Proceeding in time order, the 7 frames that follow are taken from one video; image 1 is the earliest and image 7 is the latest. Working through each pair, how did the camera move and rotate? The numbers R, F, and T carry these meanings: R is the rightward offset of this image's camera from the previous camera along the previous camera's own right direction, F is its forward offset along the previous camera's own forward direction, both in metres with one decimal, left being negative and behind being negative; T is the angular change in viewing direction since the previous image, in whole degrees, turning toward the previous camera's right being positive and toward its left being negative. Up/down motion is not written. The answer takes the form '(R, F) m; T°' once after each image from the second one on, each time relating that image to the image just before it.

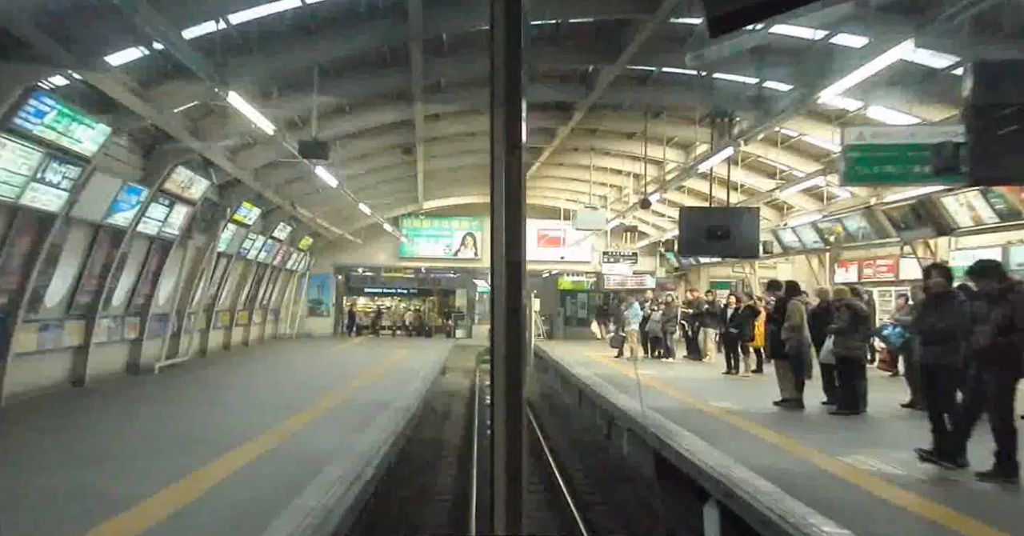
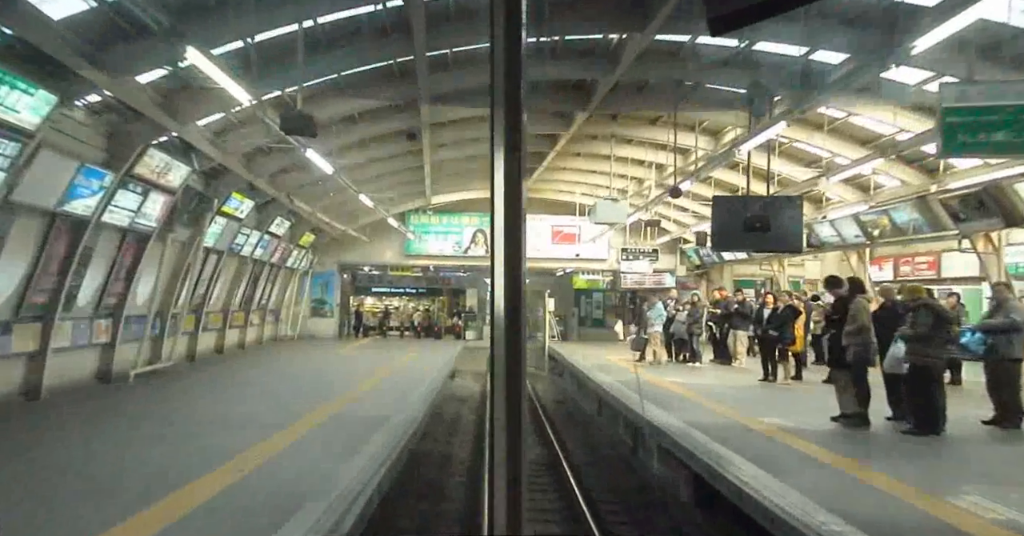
(-0.1, +1.1) m; -1°
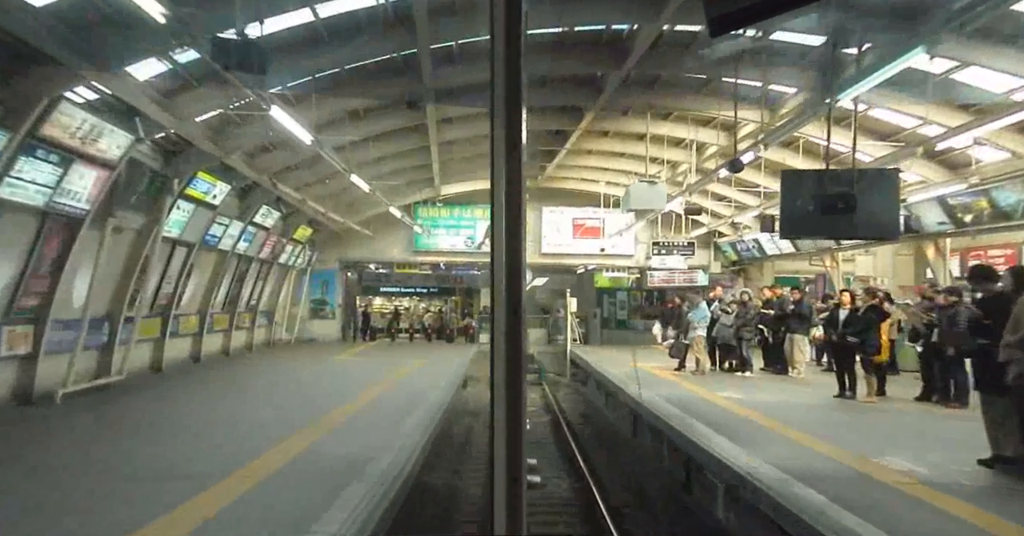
(-0.1, +1.9) m; -1°
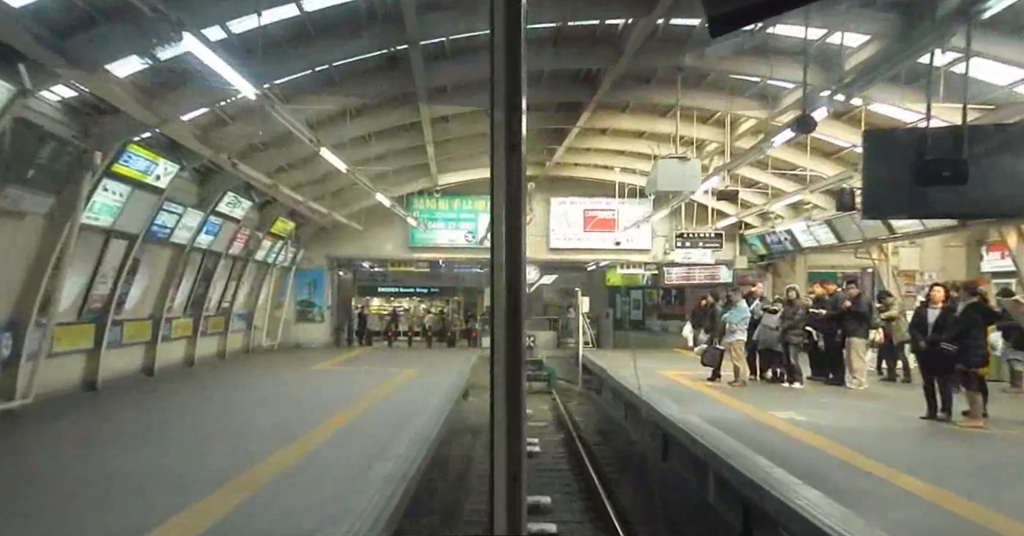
(0.0, +1.9) m; 0°
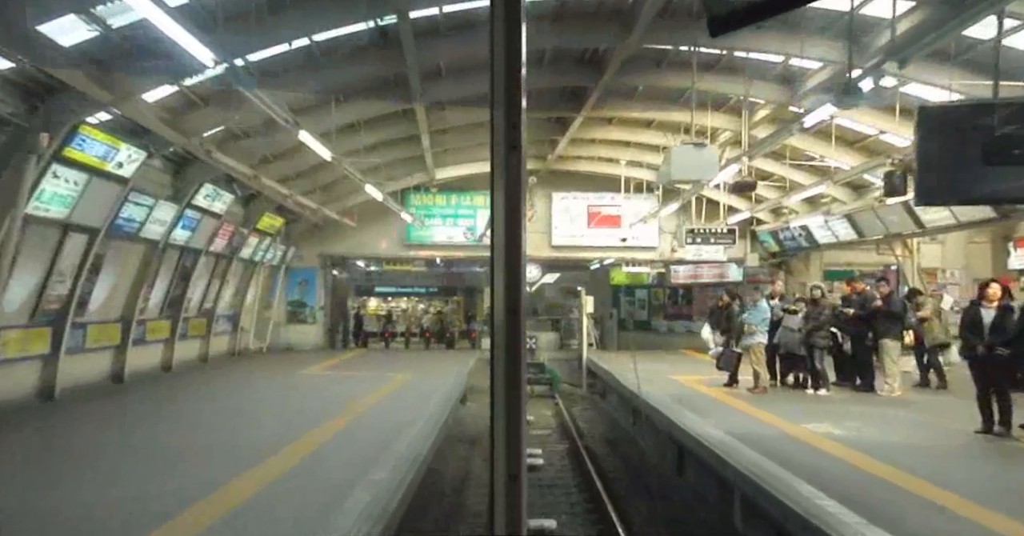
(0.0, +0.8) m; 0°
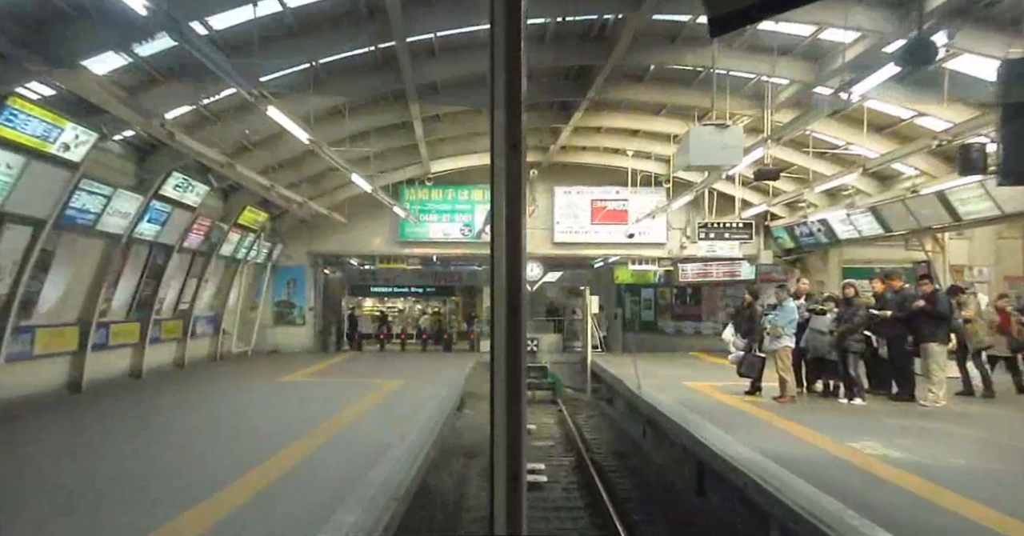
(0.0, +1.0) m; 0°
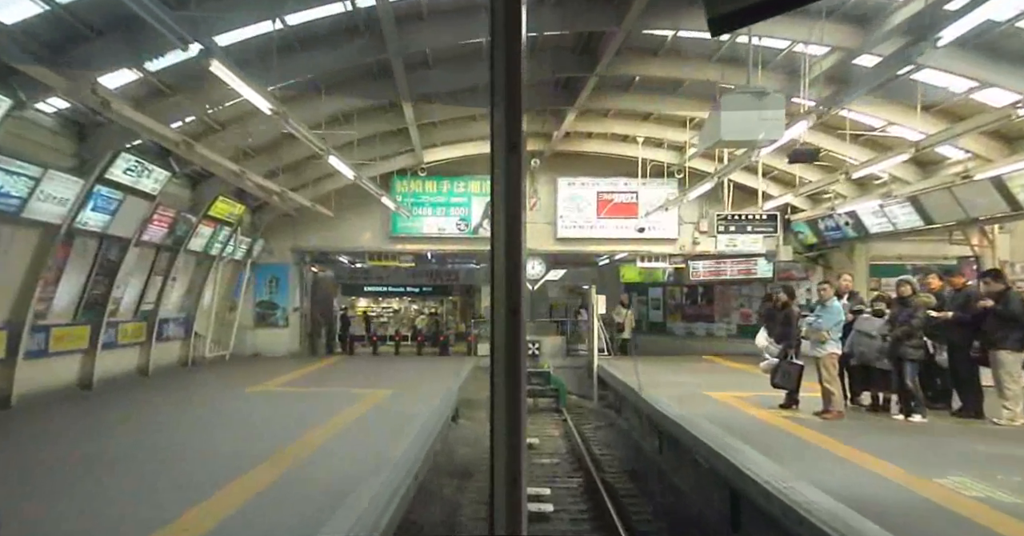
(0.0, +1.2) m; 0°
